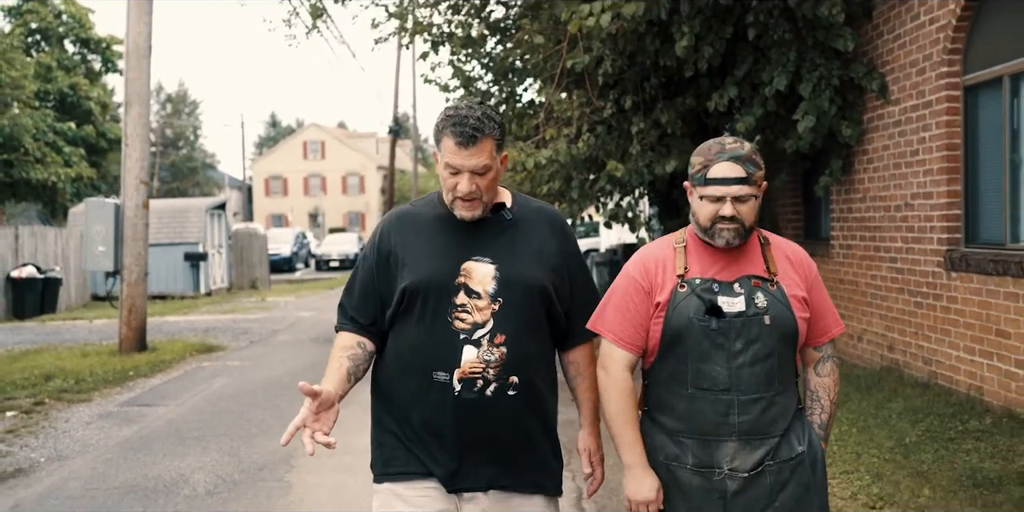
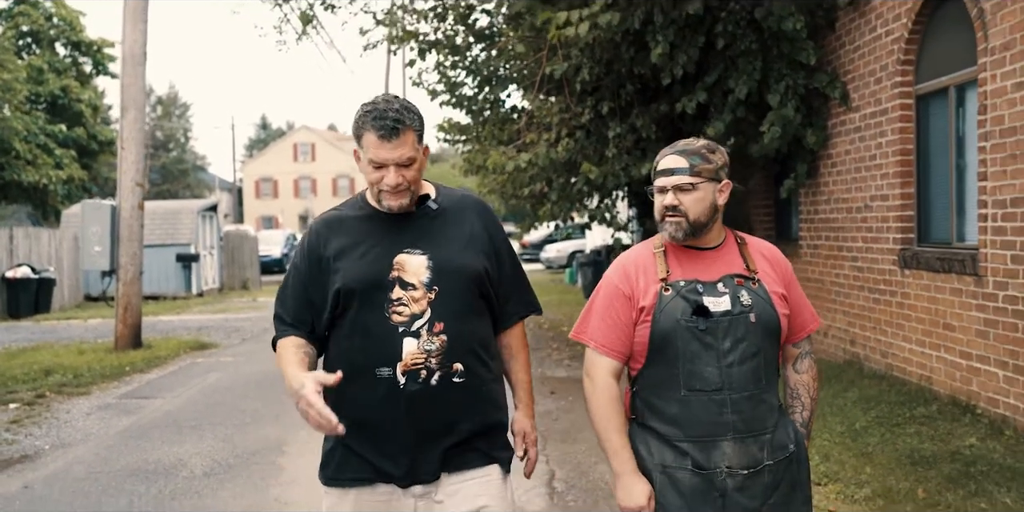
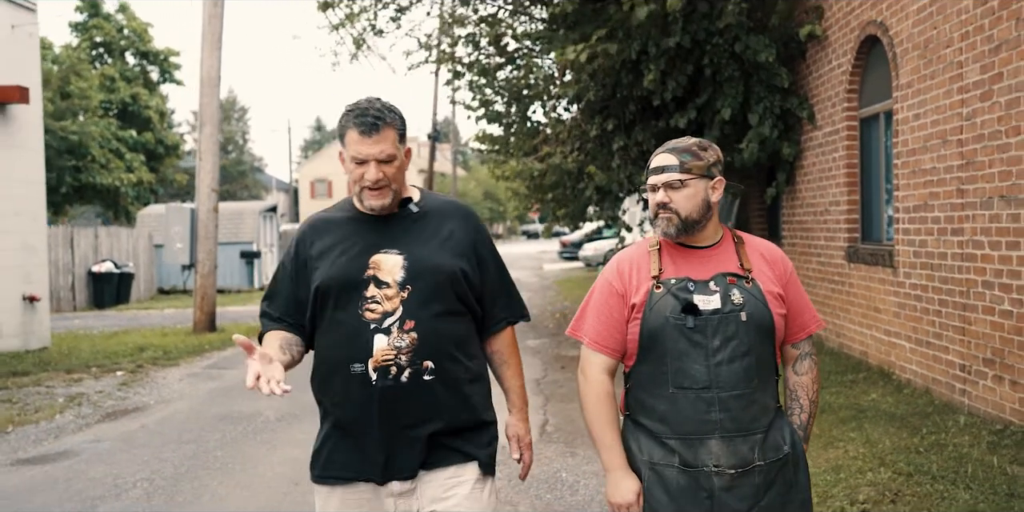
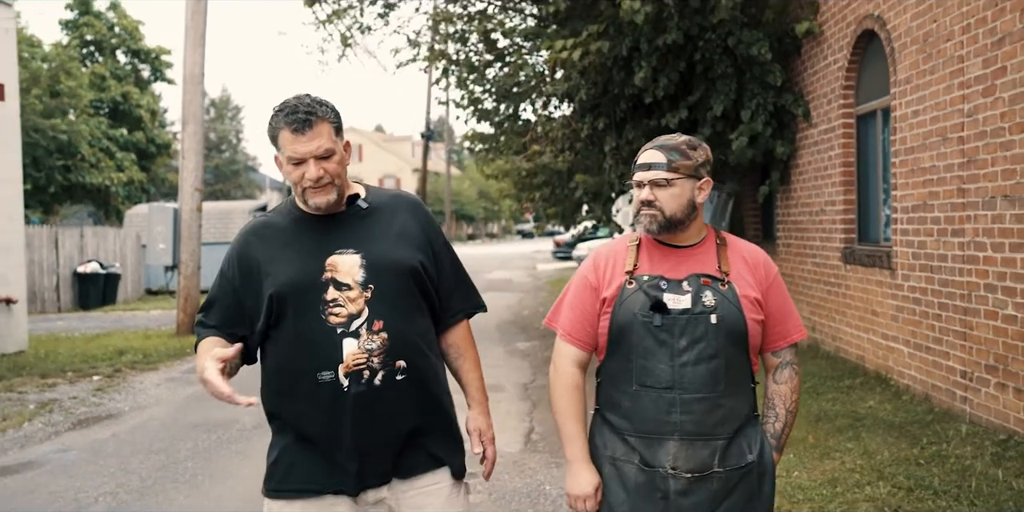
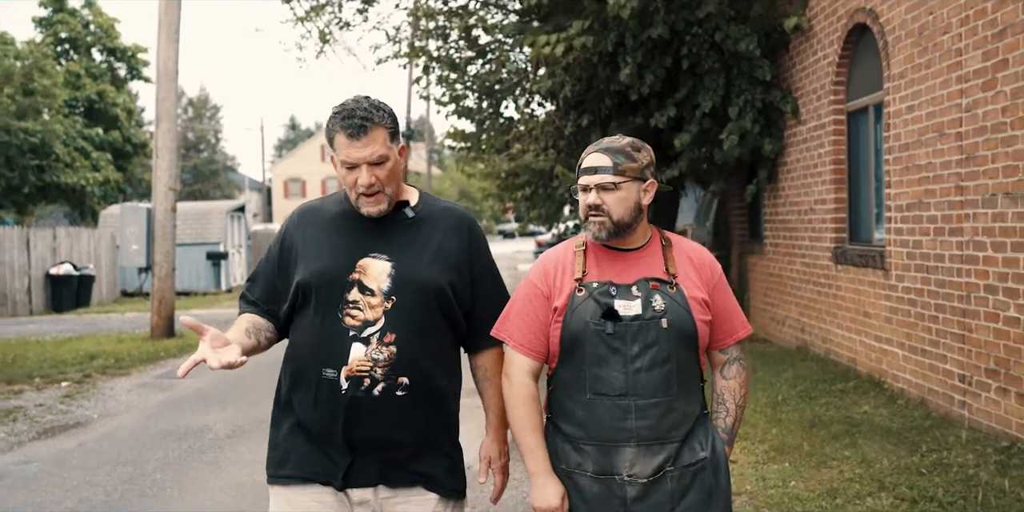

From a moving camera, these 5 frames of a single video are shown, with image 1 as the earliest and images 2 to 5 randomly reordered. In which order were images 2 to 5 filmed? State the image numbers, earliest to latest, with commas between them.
2, 5, 4, 3
